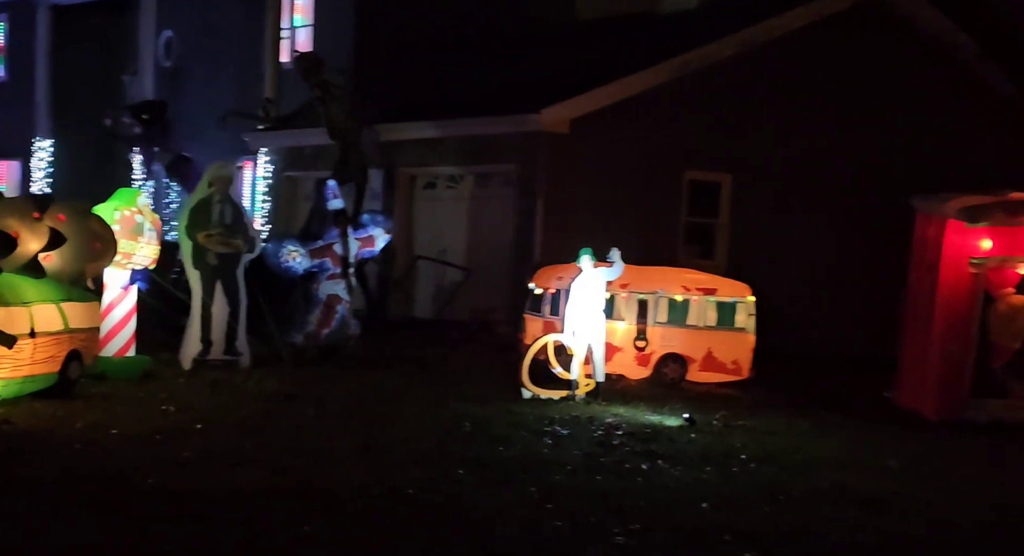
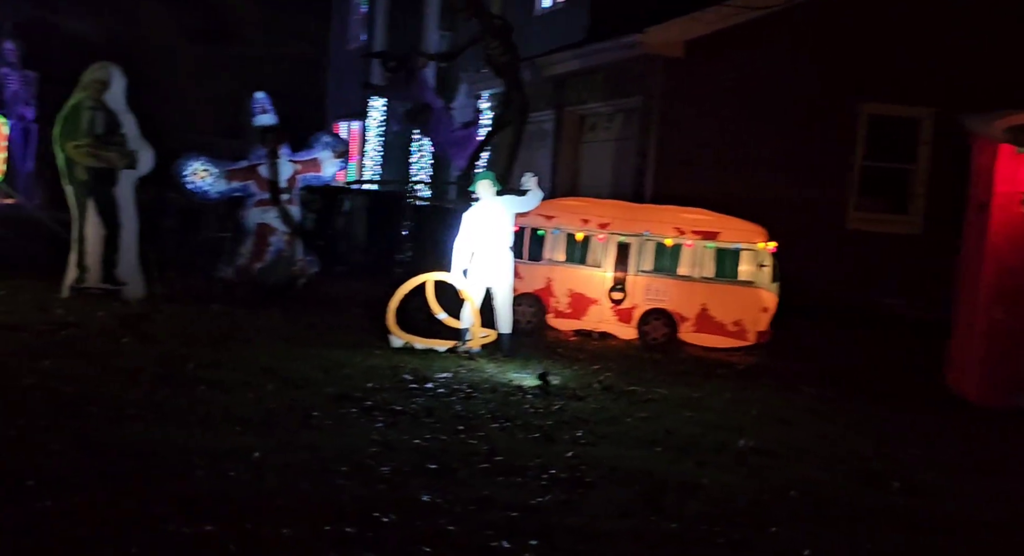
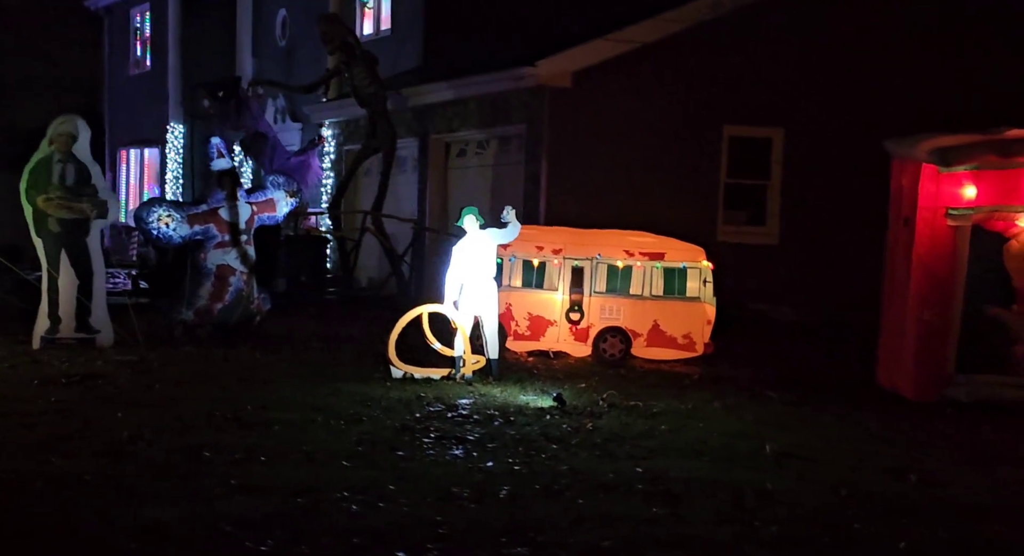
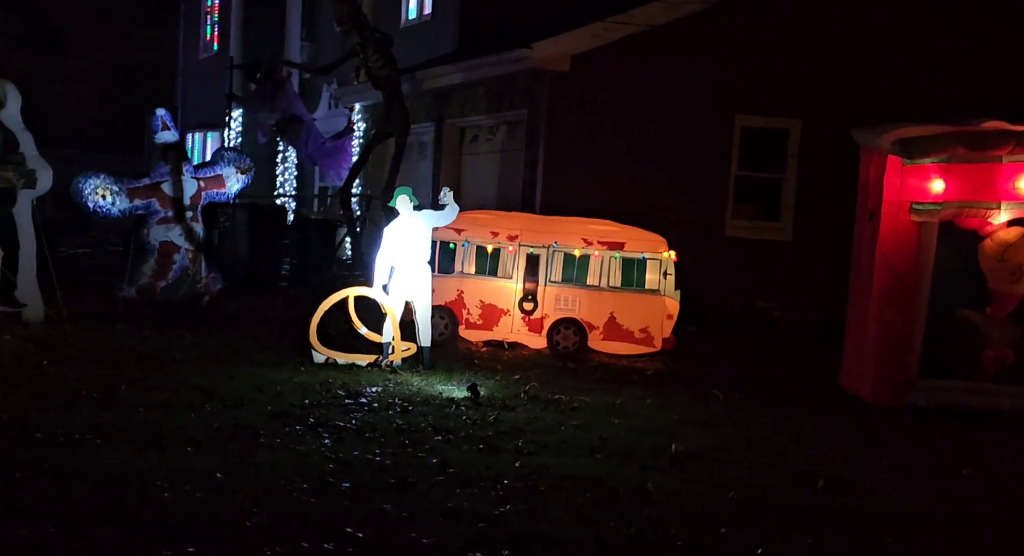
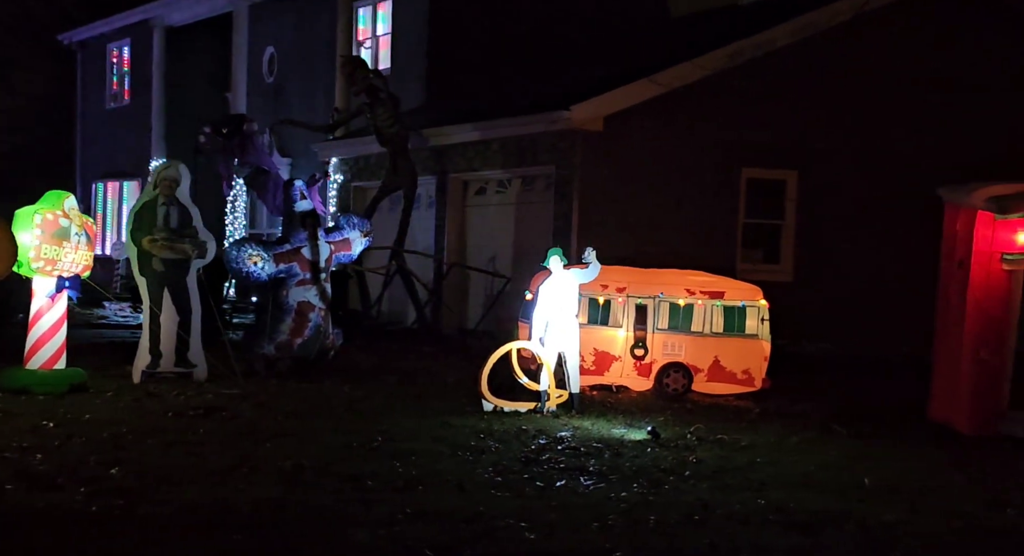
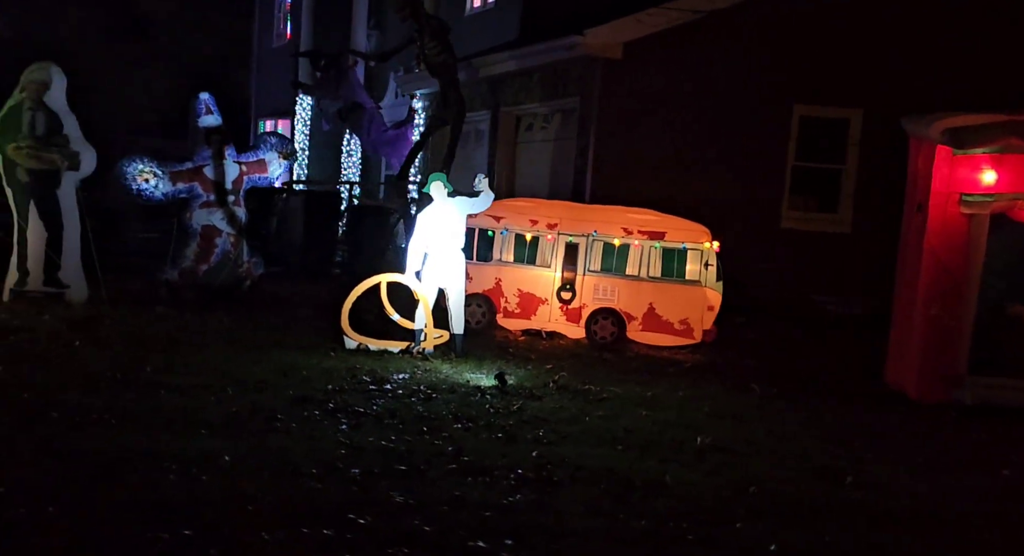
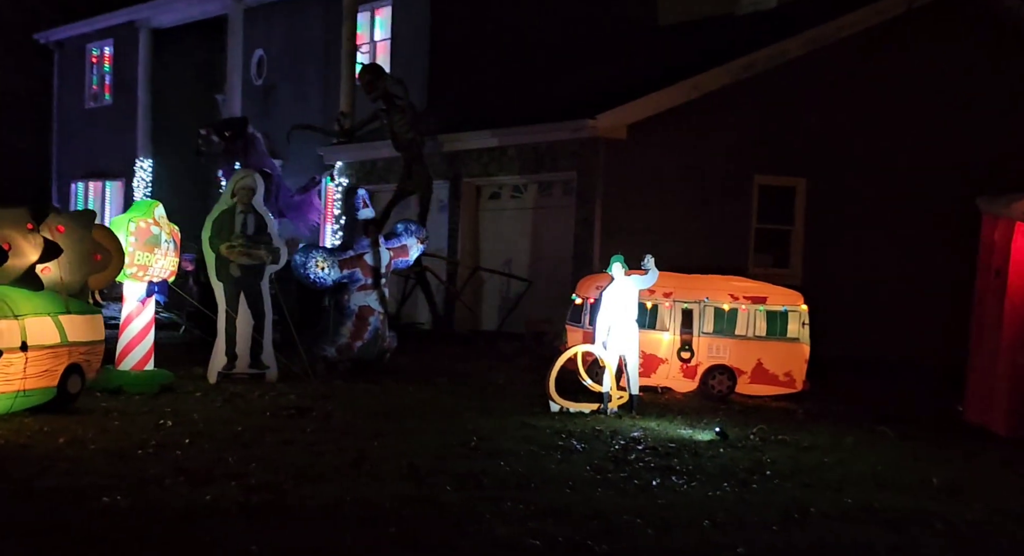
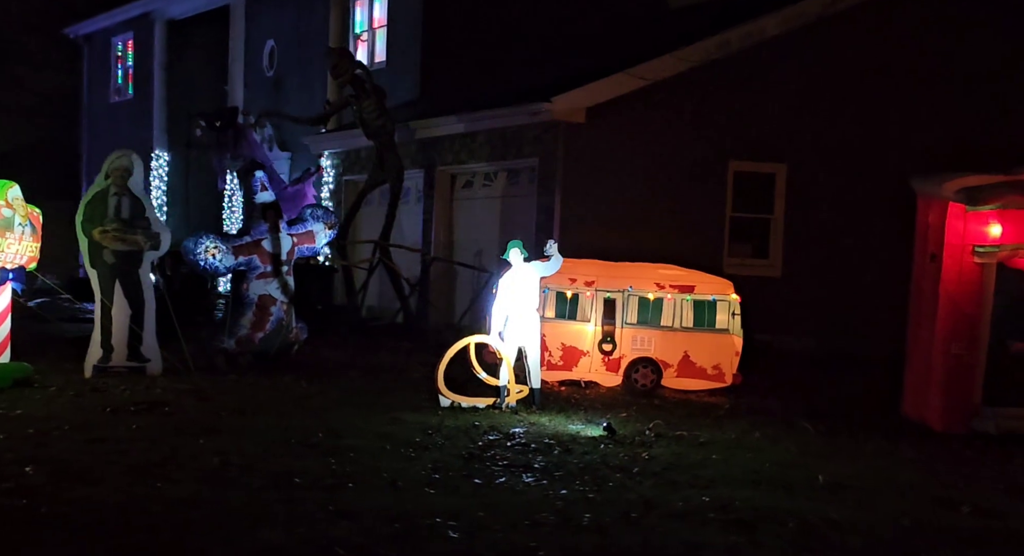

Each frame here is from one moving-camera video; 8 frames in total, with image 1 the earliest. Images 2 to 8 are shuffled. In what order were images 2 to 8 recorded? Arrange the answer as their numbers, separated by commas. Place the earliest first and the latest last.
7, 5, 8, 3, 4, 6, 2
